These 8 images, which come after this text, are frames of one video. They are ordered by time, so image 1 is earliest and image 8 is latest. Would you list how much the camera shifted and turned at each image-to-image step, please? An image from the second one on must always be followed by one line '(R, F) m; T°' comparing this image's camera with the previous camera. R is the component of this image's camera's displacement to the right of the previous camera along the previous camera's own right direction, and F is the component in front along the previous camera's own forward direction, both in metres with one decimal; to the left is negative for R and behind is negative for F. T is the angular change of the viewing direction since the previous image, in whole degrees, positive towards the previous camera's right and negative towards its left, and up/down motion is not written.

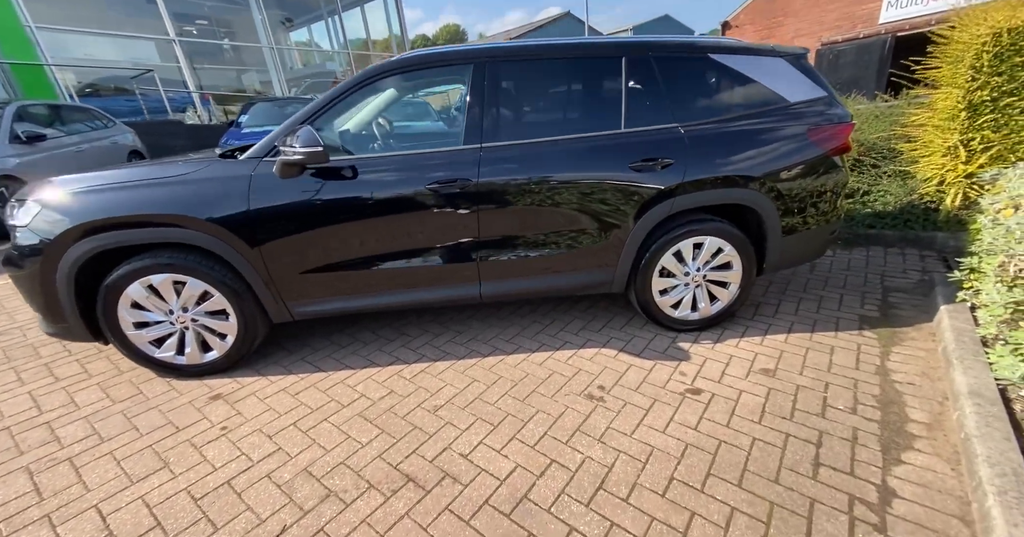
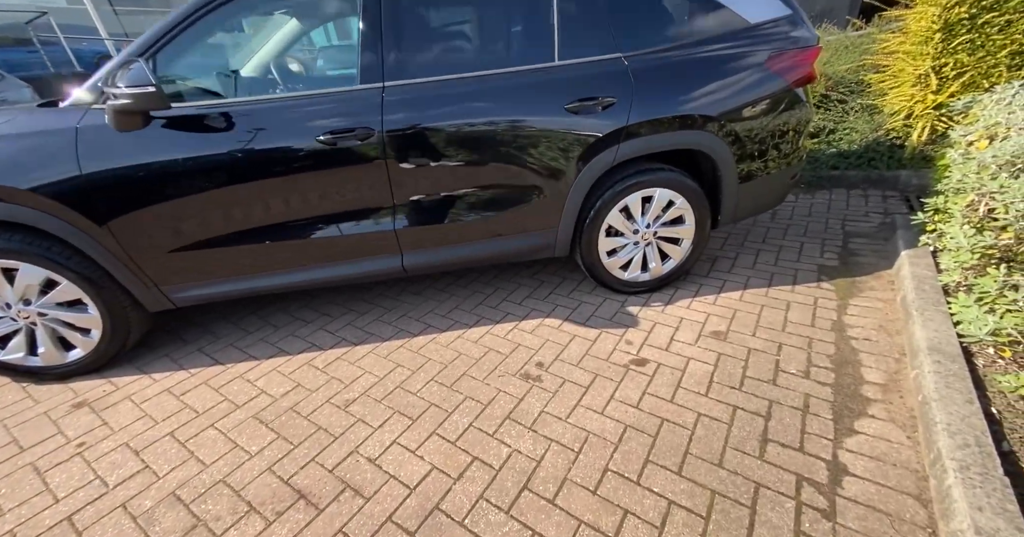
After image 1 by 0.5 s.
(+0.3, +0.4) m; +2°
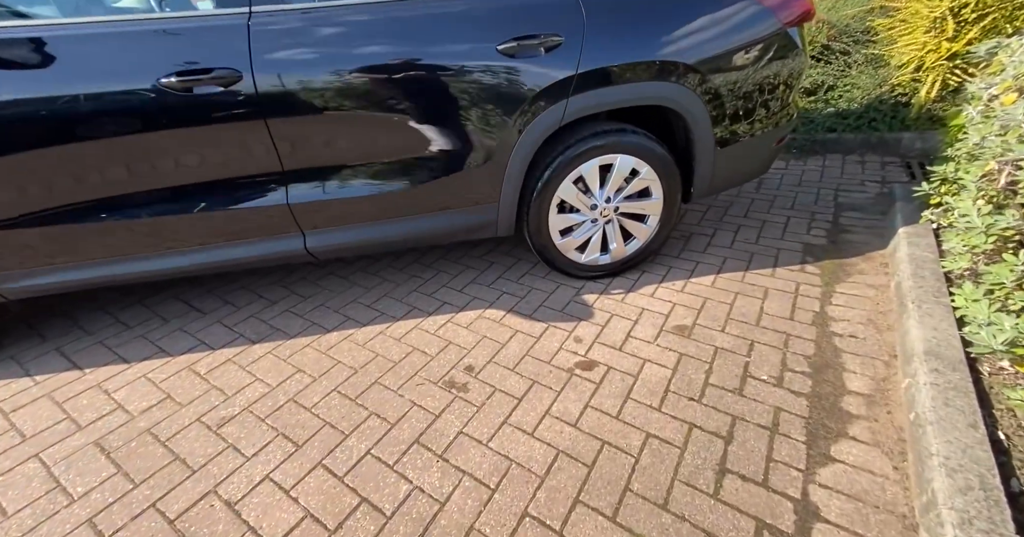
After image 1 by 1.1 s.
(+0.4, +0.5) m; +1°
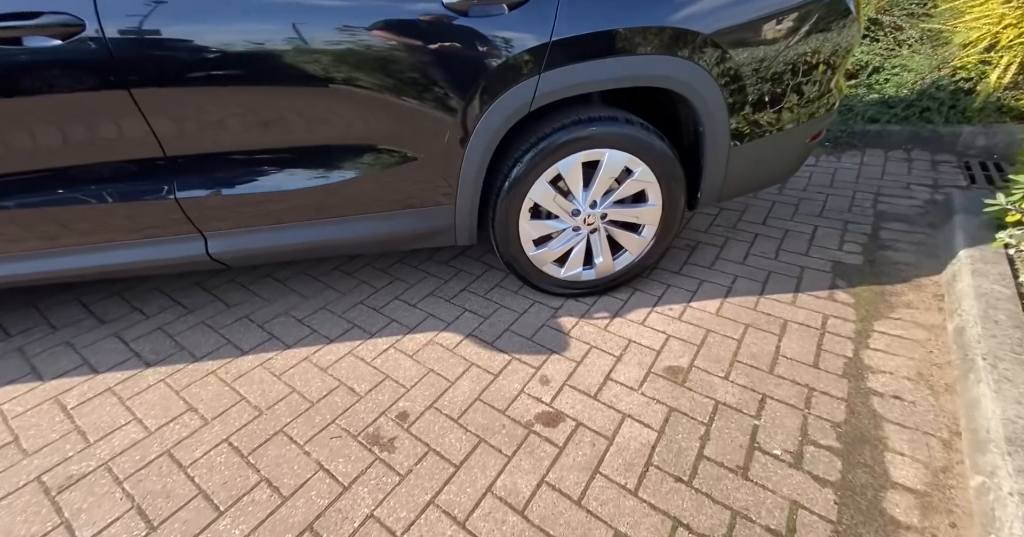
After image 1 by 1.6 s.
(+0.3, +0.6) m; -2°
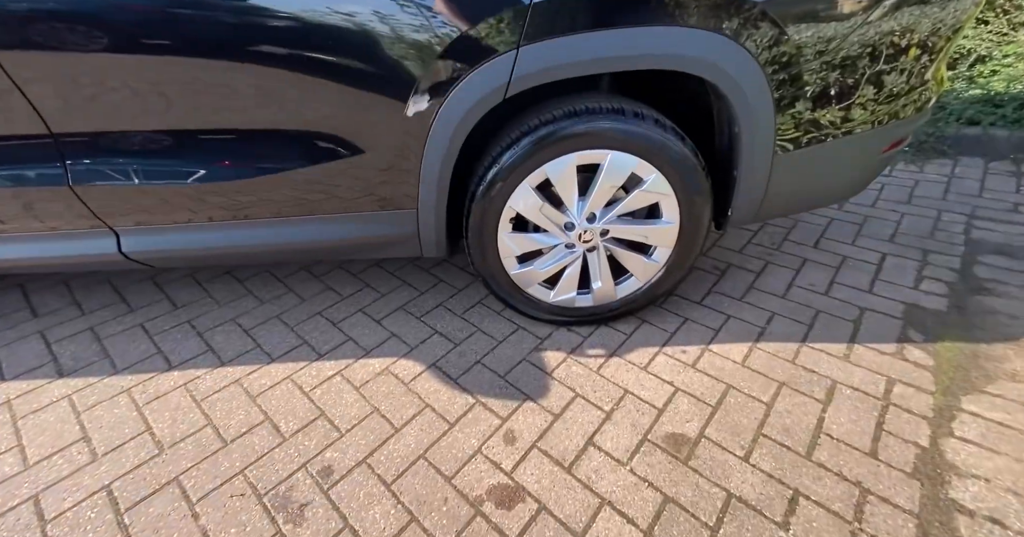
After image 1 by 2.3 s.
(+0.3, +0.5) m; -5°
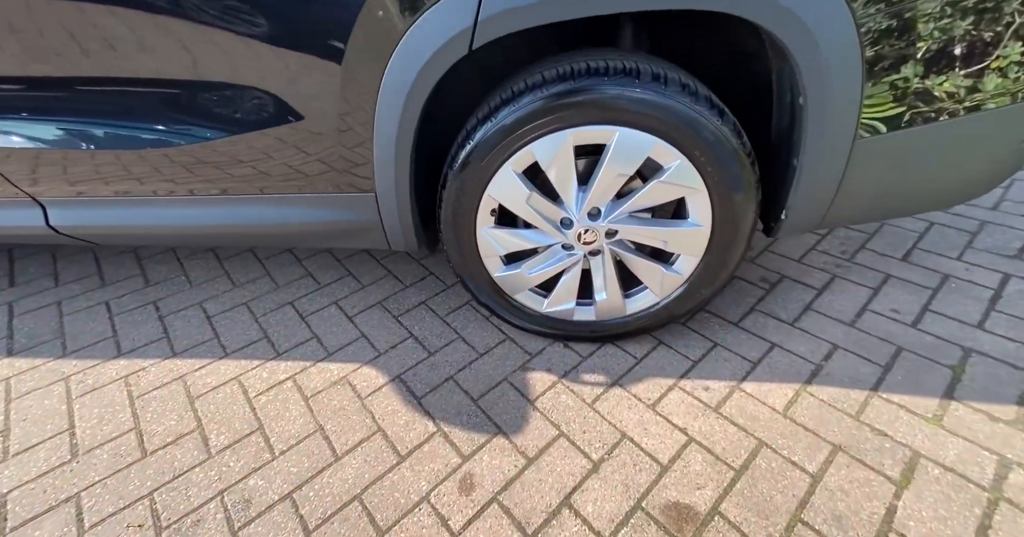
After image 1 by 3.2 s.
(+0.2, +0.4) m; -7°
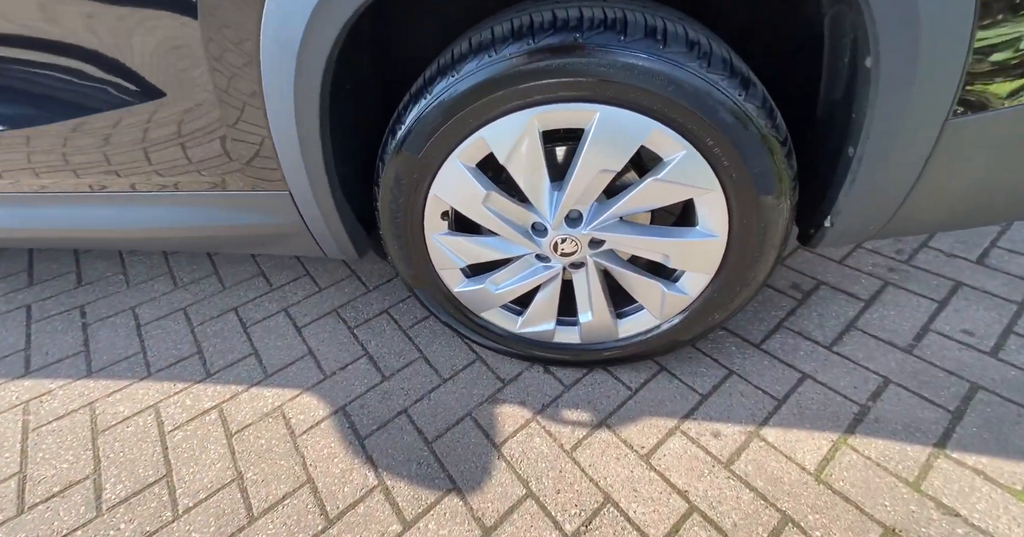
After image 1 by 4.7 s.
(+0.2, +0.3) m; -2°
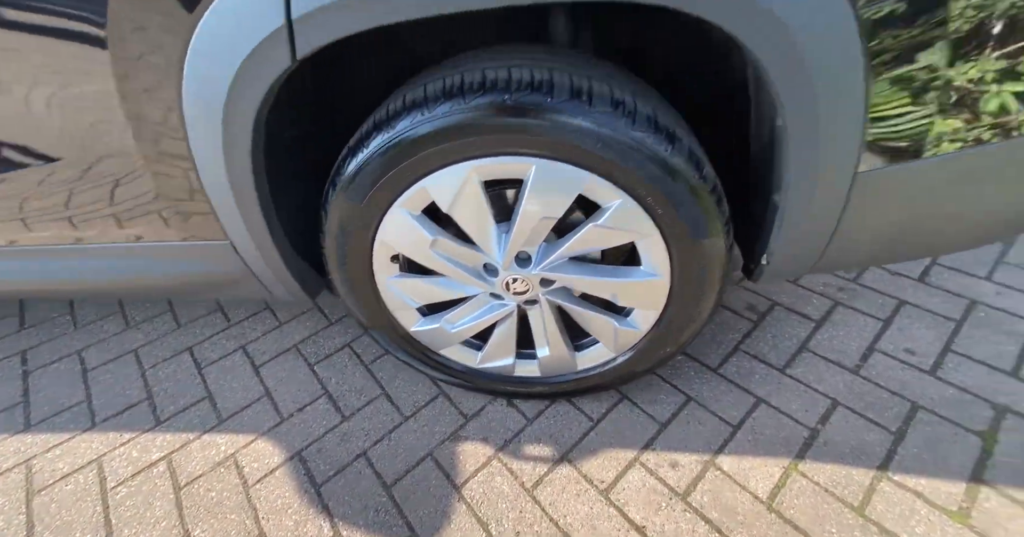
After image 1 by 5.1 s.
(+0.1, 0.0) m; +3°
